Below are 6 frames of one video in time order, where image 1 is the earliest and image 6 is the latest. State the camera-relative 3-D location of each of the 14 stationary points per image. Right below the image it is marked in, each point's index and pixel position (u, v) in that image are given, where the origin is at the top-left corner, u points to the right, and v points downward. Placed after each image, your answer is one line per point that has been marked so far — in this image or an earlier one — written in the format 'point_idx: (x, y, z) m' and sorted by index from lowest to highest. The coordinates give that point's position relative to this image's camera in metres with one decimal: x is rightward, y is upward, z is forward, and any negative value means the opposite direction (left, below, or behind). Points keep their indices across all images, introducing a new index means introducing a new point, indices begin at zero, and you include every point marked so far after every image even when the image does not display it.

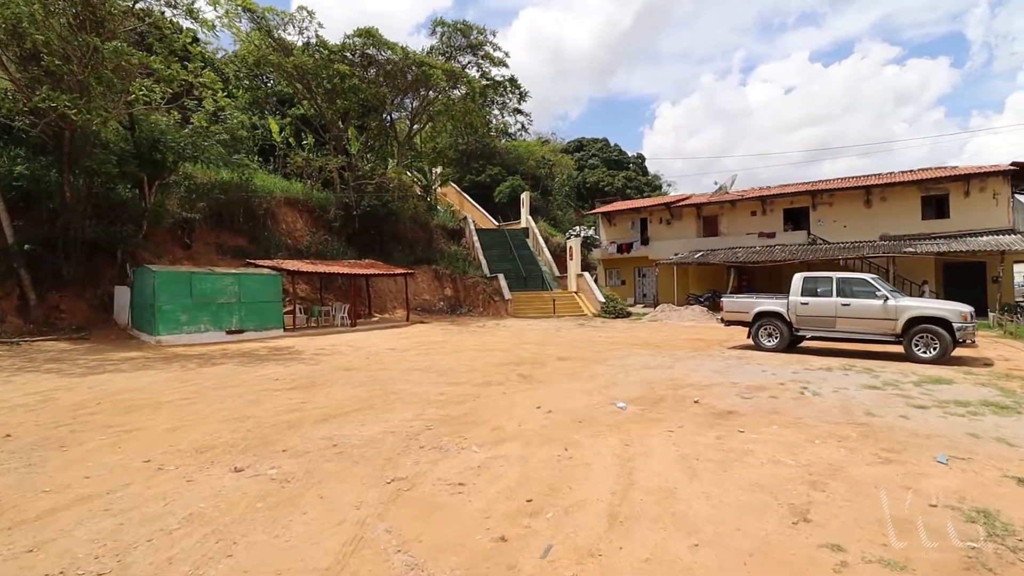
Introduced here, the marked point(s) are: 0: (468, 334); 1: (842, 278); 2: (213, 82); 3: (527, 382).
0: (-1.5, -1.5, +17.8) m
1: (+7.0, +0.2, +11.3) m
2: (-10.0, +6.9, +17.6) m
3: (+0.2, -1.6, +9.1) m
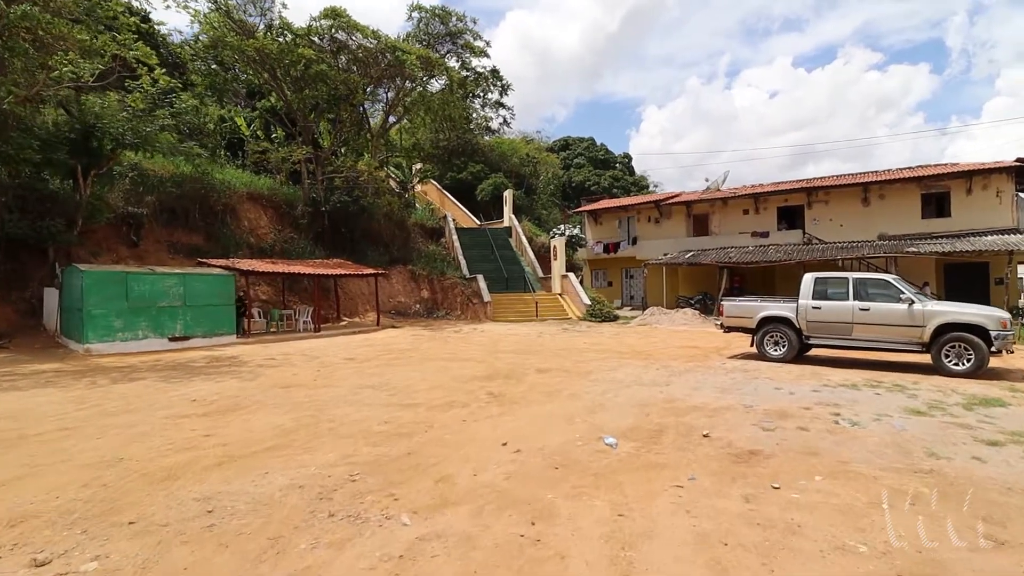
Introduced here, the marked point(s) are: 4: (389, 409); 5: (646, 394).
0: (-2.2, -1.6, +16.2) m
1: (+6.4, +0.2, +9.9) m
2: (-10.7, +6.8, +15.8) m
3: (-0.2, -1.6, +7.6) m
4: (-1.7, -1.7, +7.3) m
5: (+1.9, -1.5, +7.5) m
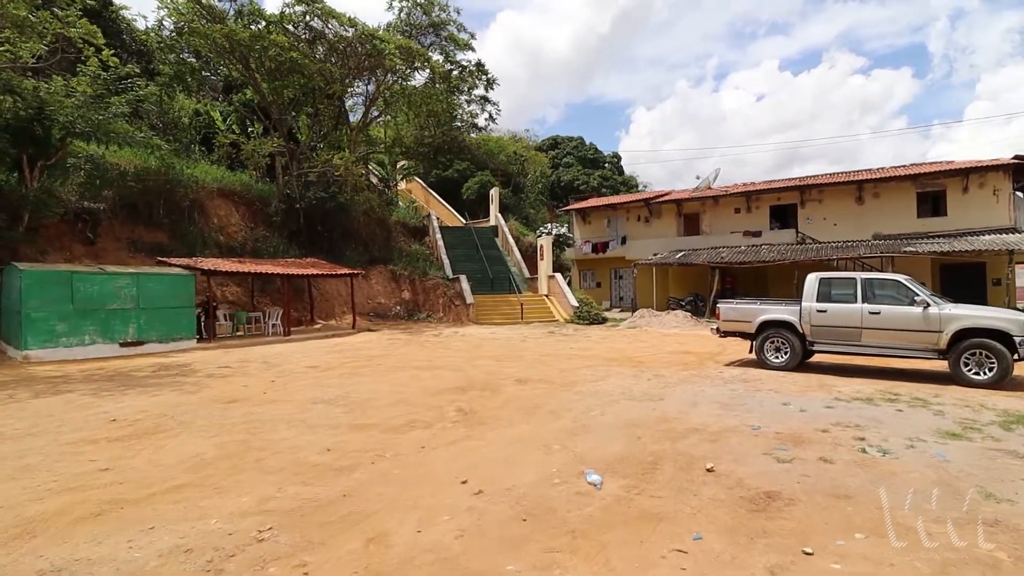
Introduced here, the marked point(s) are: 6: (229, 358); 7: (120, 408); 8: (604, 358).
0: (-2.7, -1.6, +15.2) m
1: (+6.0, +0.2, +9.1) m
2: (-11.2, +6.8, +14.6) m
3: (-0.6, -1.7, +6.6) m
4: (-2.0, -1.7, +6.2) m
5: (+1.5, -1.5, +6.5) m
6: (-6.9, -1.7, +13.1) m
7: (-5.6, -1.7, +7.7) m
8: (+2.0, -1.5, +11.7) m
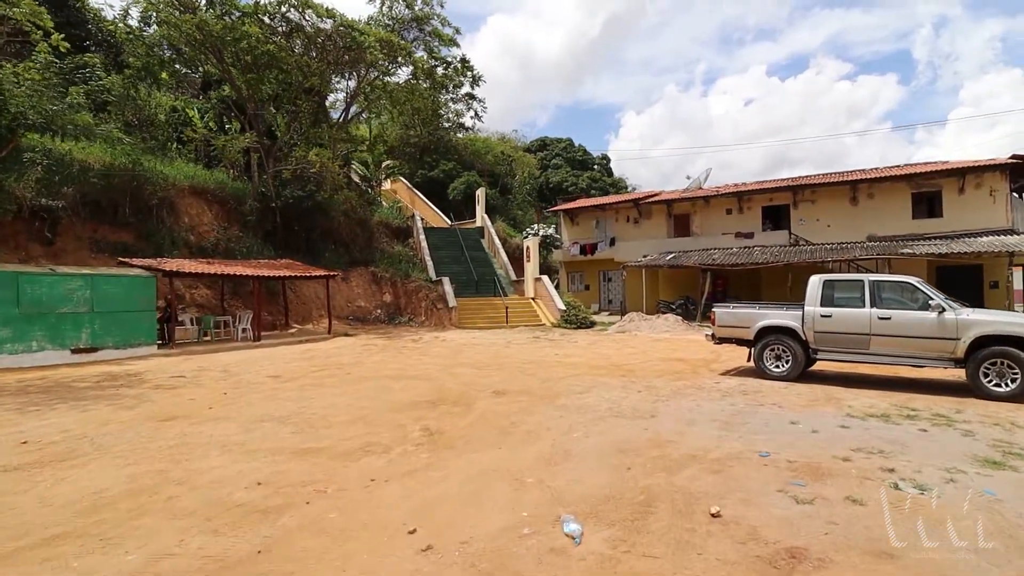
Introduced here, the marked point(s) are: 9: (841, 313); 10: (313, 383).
0: (-3.2, -1.7, +14.3) m
1: (+5.7, +0.1, +8.3) m
2: (-11.7, +6.7, +13.6) m
3: (-0.9, -1.7, +5.7) m
4: (-2.3, -1.7, +5.4) m
5: (+1.2, -1.5, +5.7) m
6: (-7.3, -1.8, +12.1) m
7: (-6.0, -1.8, +6.8) m
8: (+1.6, -1.6, +10.9) m
9: (+5.2, -0.4, +8.4) m
10: (-3.6, -1.7, +9.8) m
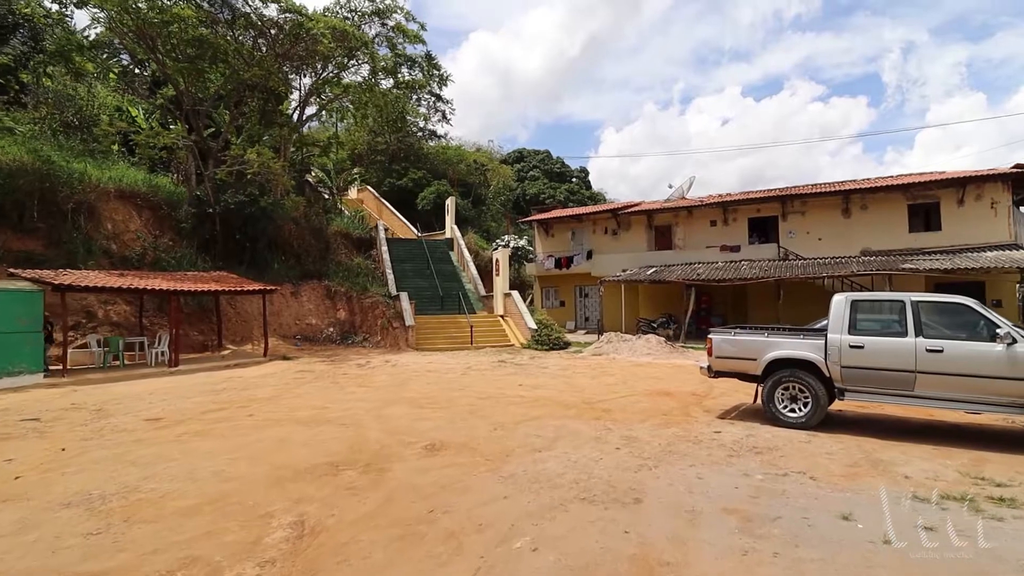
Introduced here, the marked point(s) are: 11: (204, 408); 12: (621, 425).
0: (-4.1, -2.1, +12.1) m
1: (+4.9, -0.2, +6.5) m
2: (-12.6, +6.4, +11.2) m
3: (-1.6, -1.9, +3.6) m
4: (-3.0, -1.8, +3.2) m
5: (+0.5, -1.7, +3.6) m
6: (-8.2, -2.1, +9.7) m
7: (-6.6, -1.9, +4.4) m
8: (+0.8, -1.9, +8.8) m
9: (+4.4, -0.7, +6.5) m
10: (-4.4, -2.0, +7.6) m
11: (-5.1, -2.0, +9.0) m
12: (+1.5, -1.8, +7.2) m
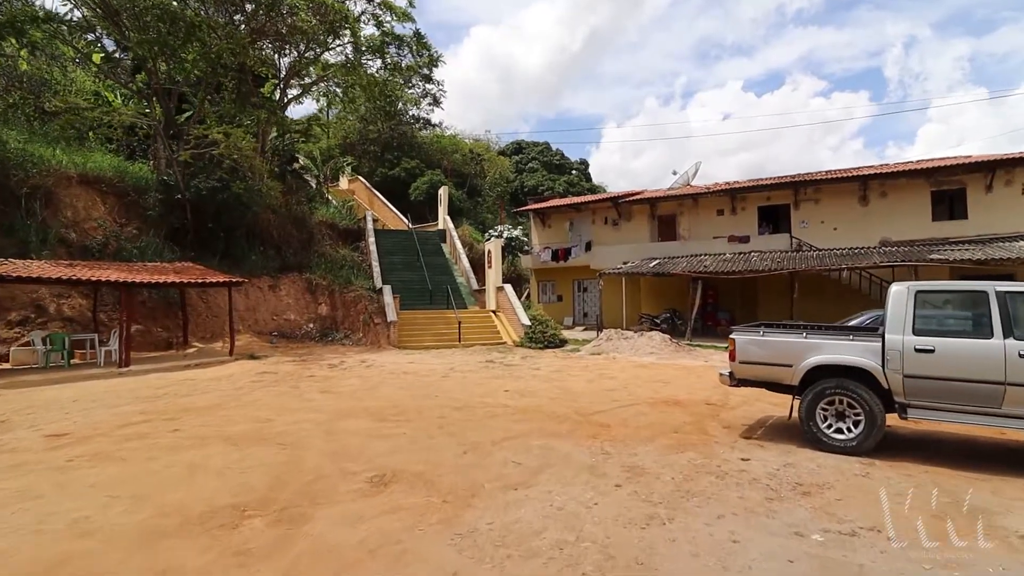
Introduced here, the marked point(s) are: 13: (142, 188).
0: (-4.4, -1.9, +10.6) m
1: (+4.6, 0.0, +5.0) m
2: (-12.8, +6.6, +9.7) m
3: (-1.8, -1.8, +2.1) m
4: (-3.2, -1.8, +1.7) m
5: (+0.3, -1.6, +2.2) m
6: (-8.5, -1.9, +8.3) m
7: (-6.9, -1.8, +3.0) m
8: (+0.5, -1.8, +7.4) m
9: (+4.1, -0.5, +5.1) m
10: (-4.7, -1.9, +6.2) m
11: (-5.4, -1.9, +7.6) m
12: (+1.2, -1.7, +5.8) m
13: (-13.2, +3.6, +19.2) m
